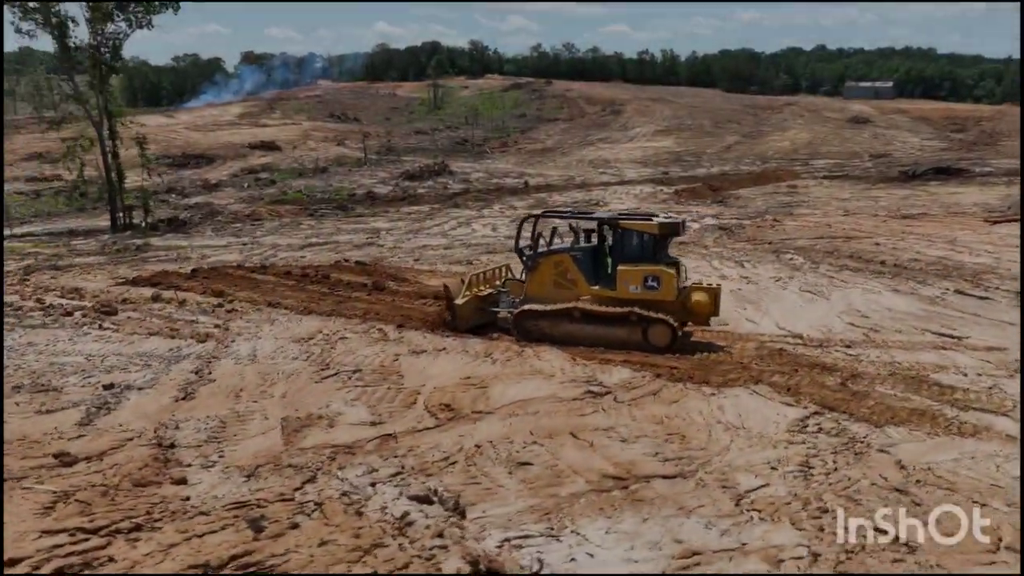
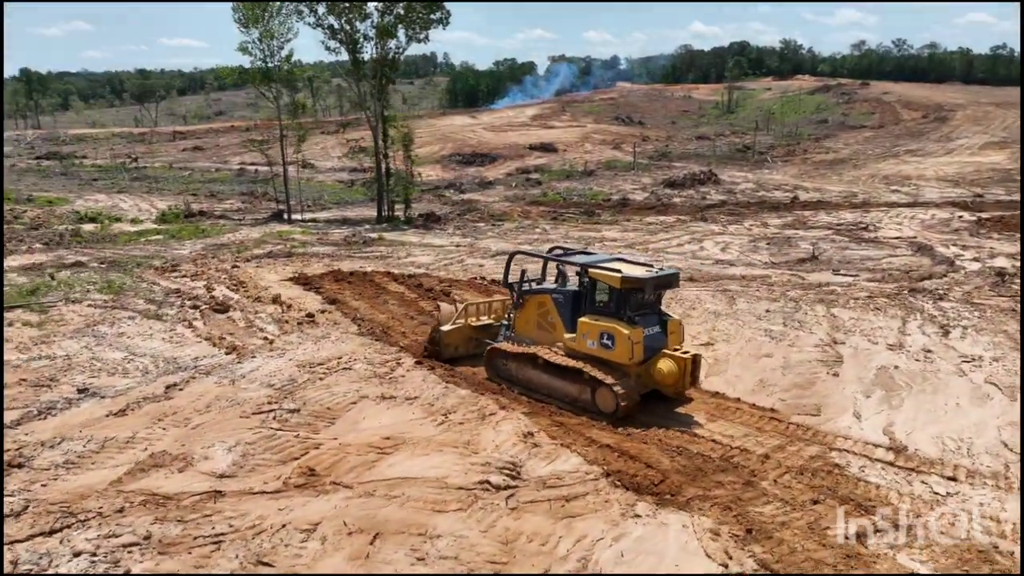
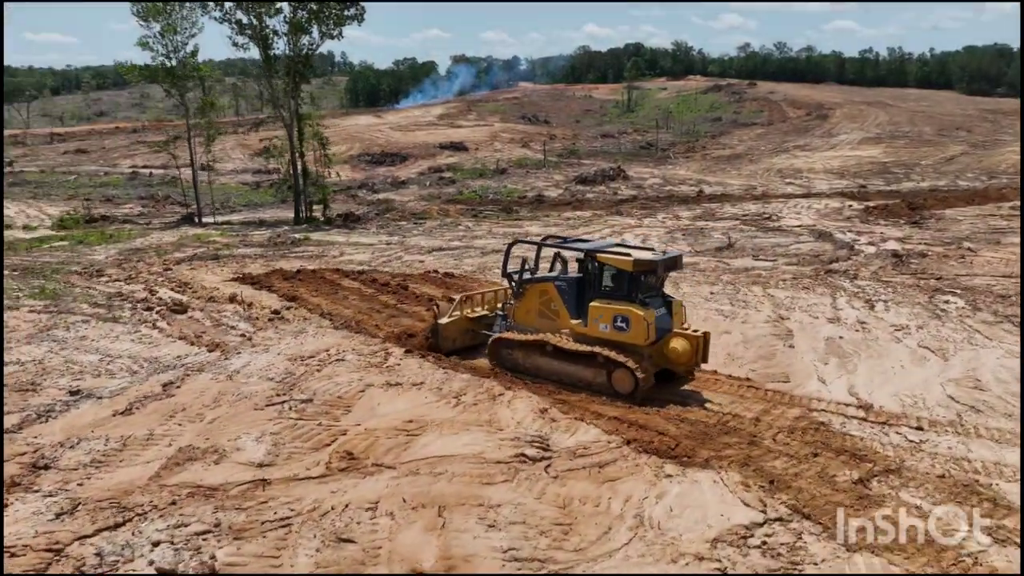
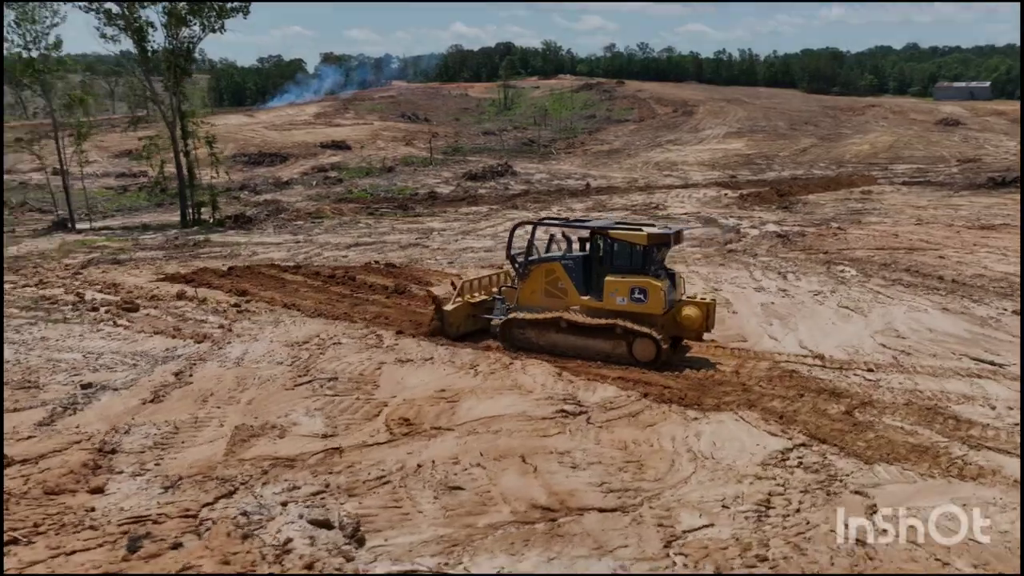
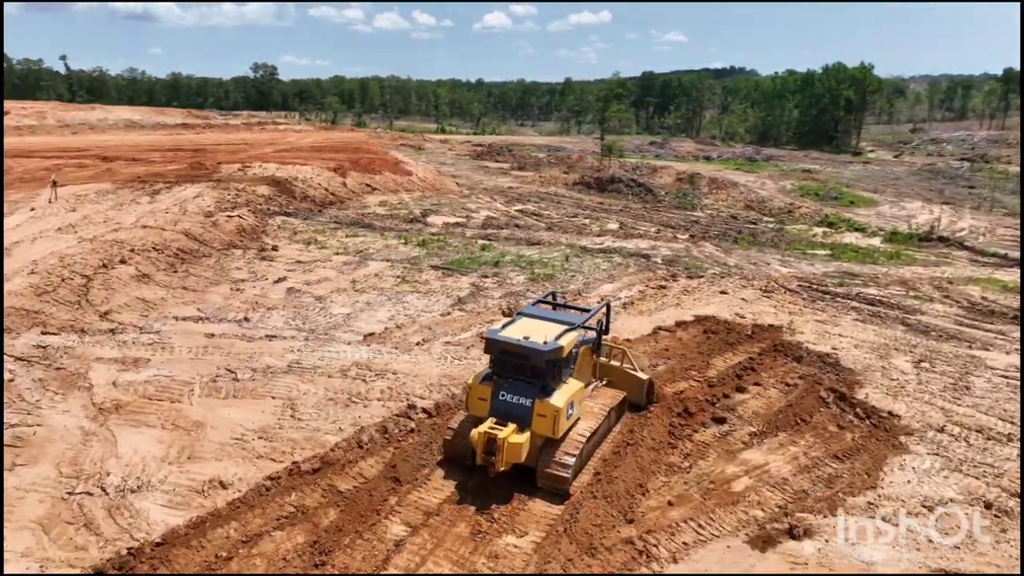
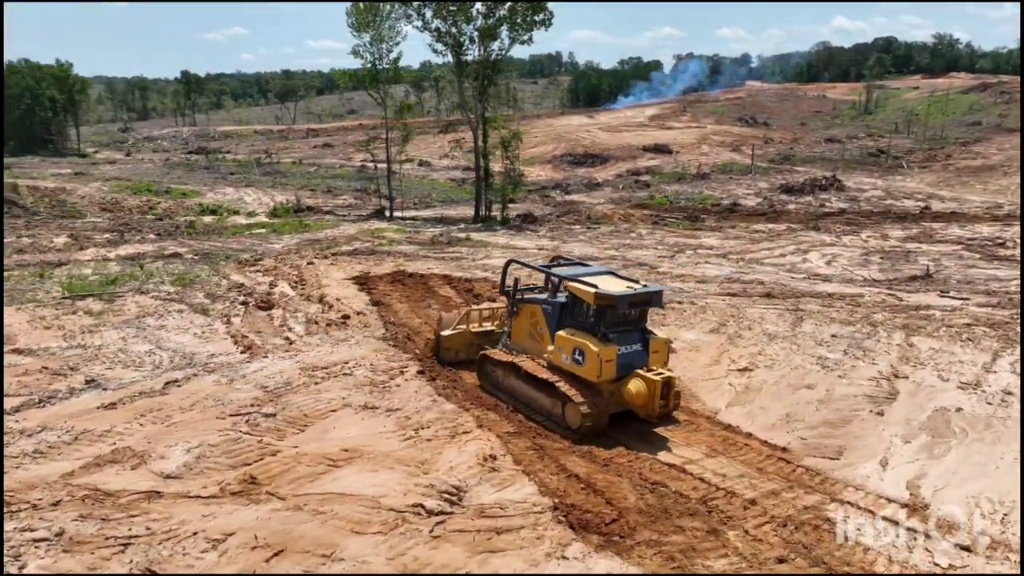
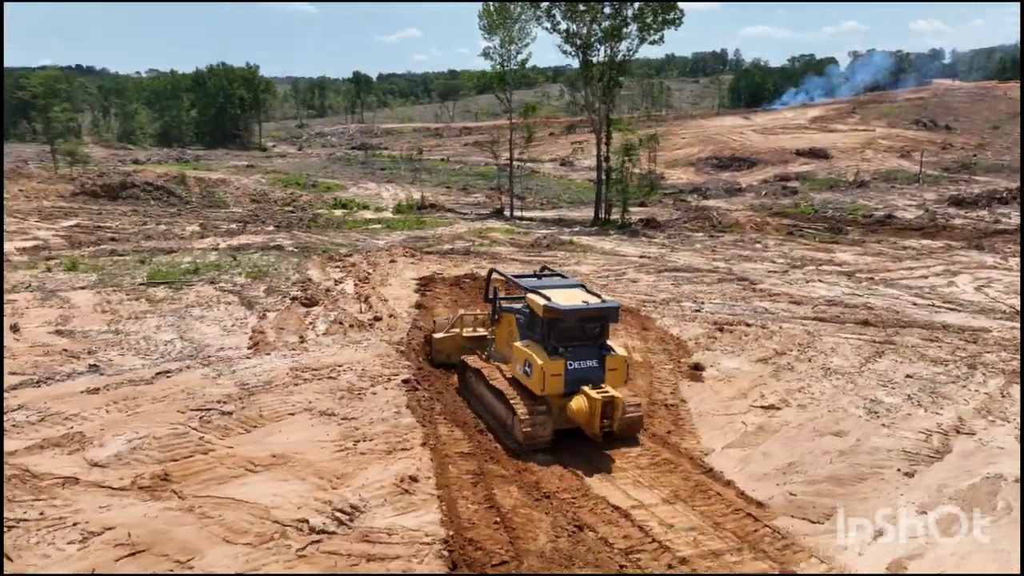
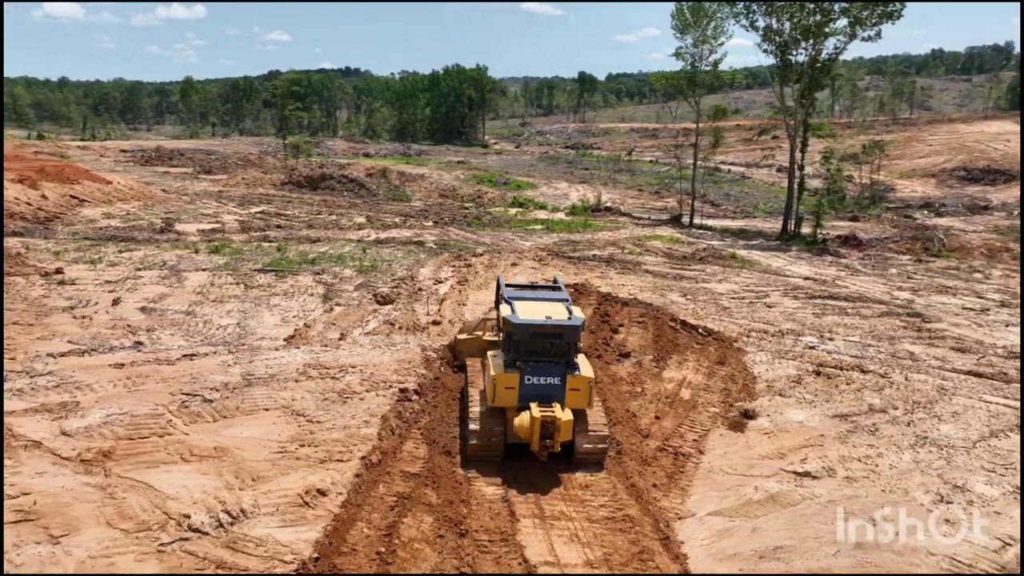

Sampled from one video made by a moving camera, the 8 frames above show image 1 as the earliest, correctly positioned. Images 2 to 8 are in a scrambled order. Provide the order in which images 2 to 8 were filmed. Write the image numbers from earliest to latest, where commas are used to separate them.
4, 3, 2, 6, 7, 8, 5
